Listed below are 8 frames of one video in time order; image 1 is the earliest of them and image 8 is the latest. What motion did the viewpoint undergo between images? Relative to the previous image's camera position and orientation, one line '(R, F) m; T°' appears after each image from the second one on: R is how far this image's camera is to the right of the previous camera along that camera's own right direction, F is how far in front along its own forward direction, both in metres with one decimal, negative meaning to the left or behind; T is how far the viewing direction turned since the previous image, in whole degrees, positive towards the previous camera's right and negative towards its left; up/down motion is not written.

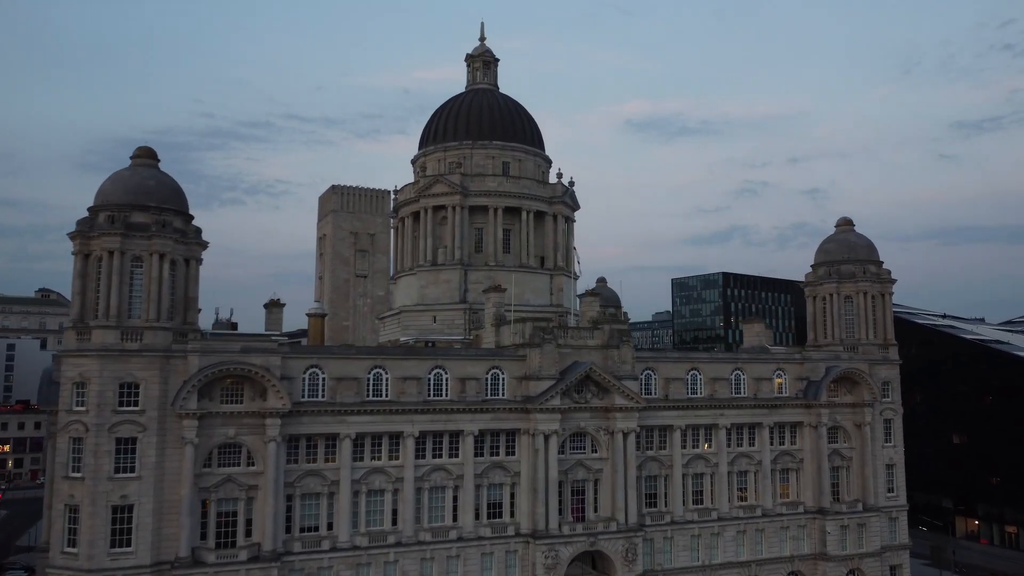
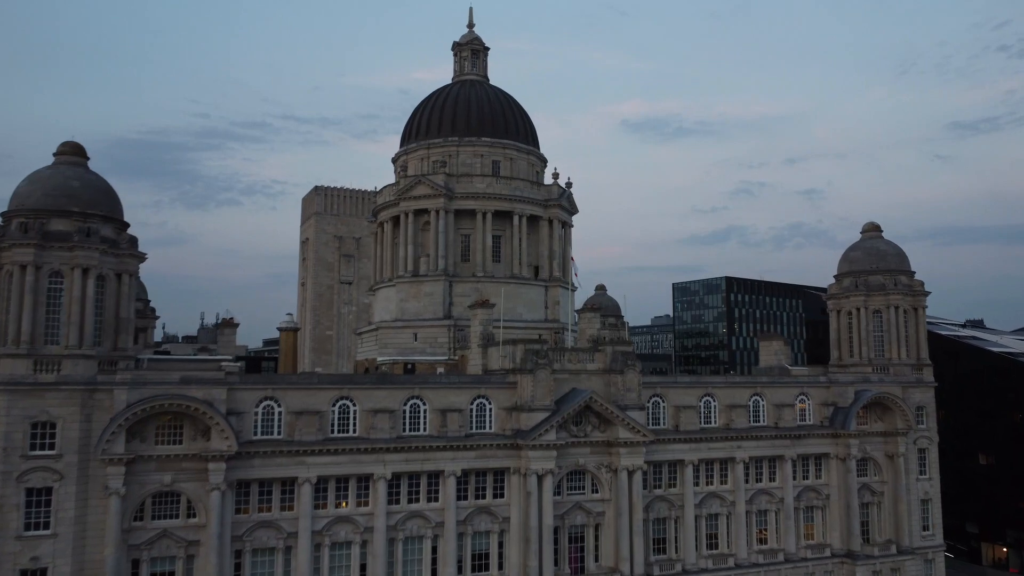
(+0.5, +7.4) m; 0°
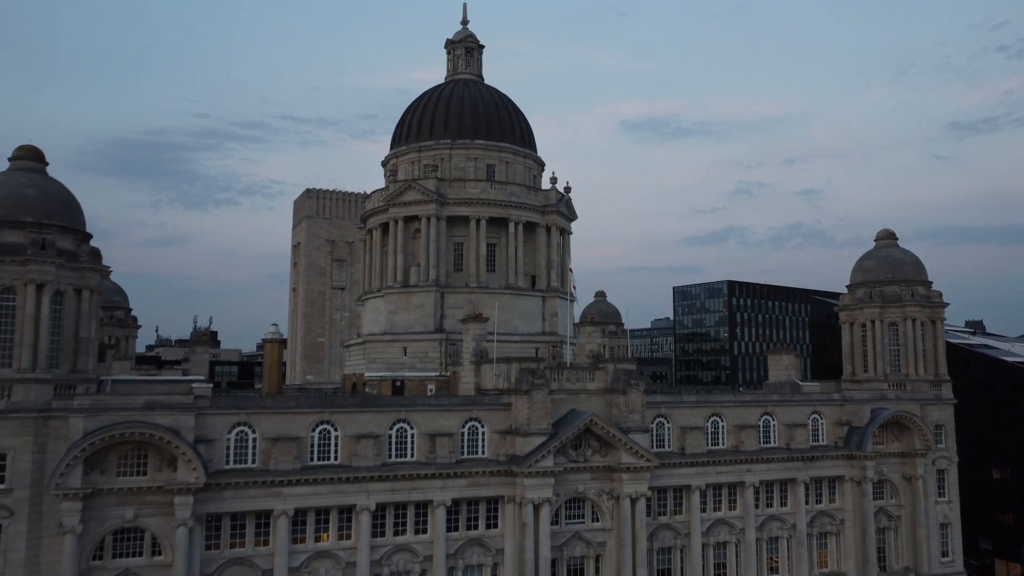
(+0.3, +3.4) m; 0°
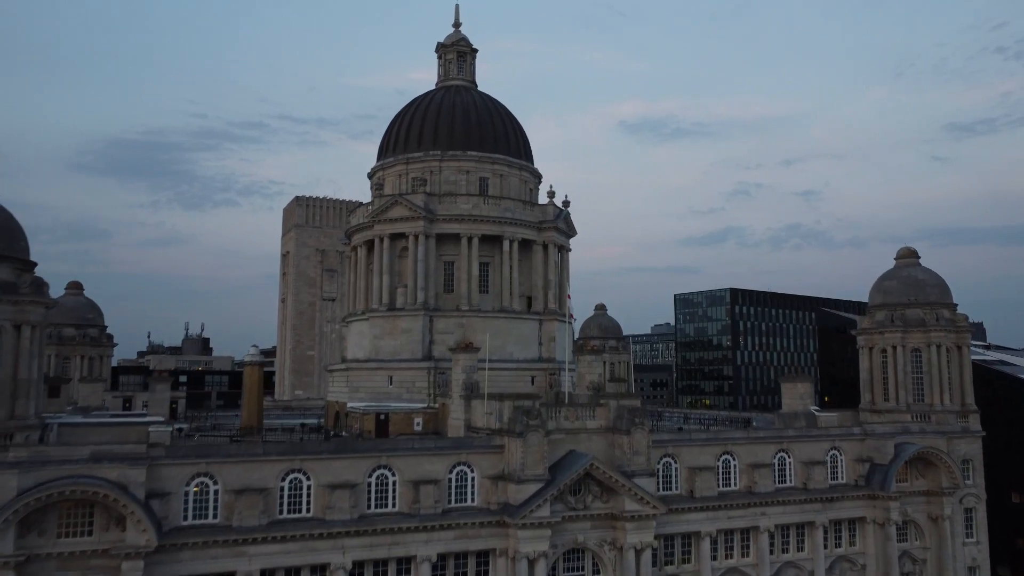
(+0.3, +4.3) m; 0°
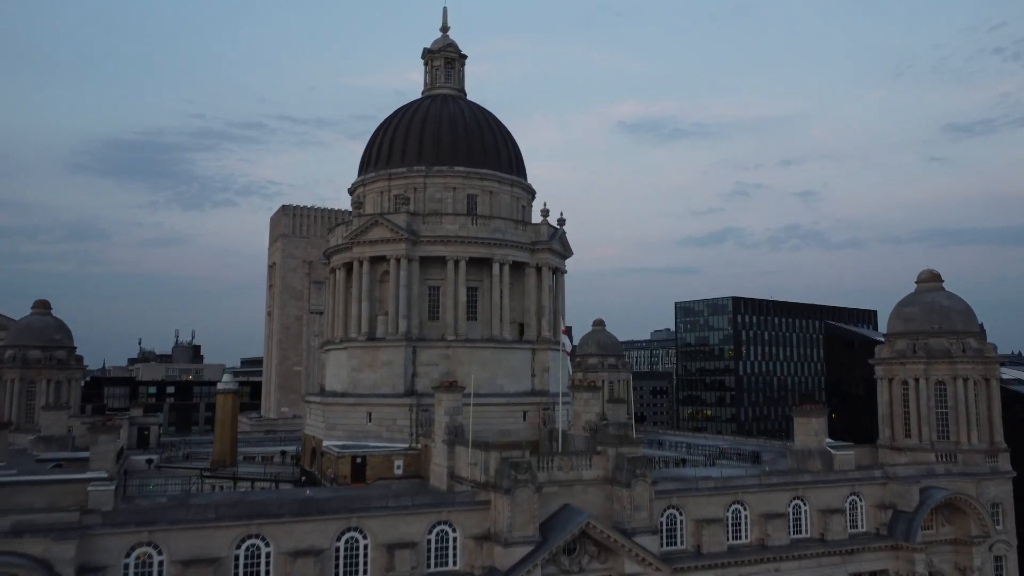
(+0.6, +4.4) m; 0°
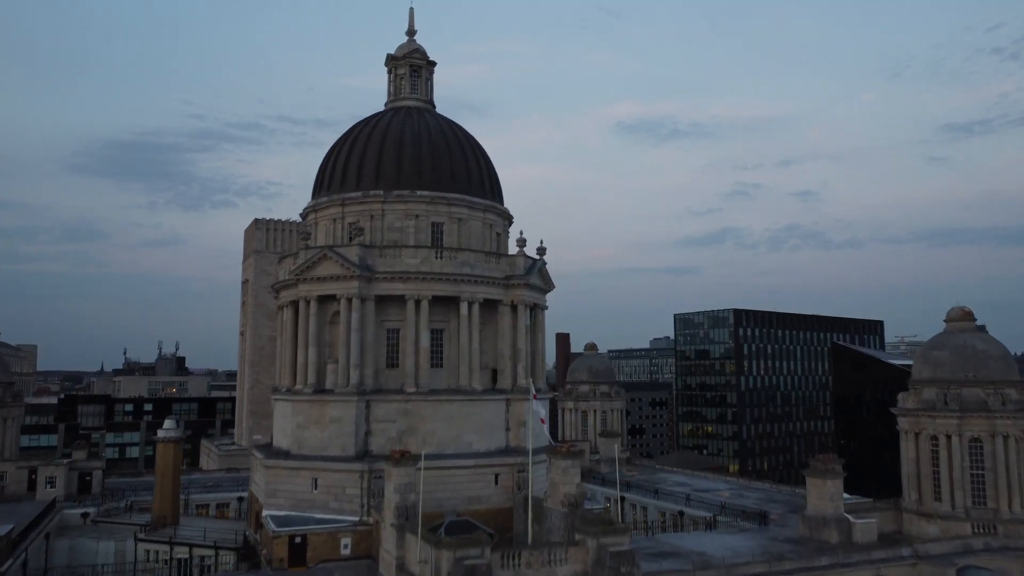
(+1.7, +6.9) m; 0°
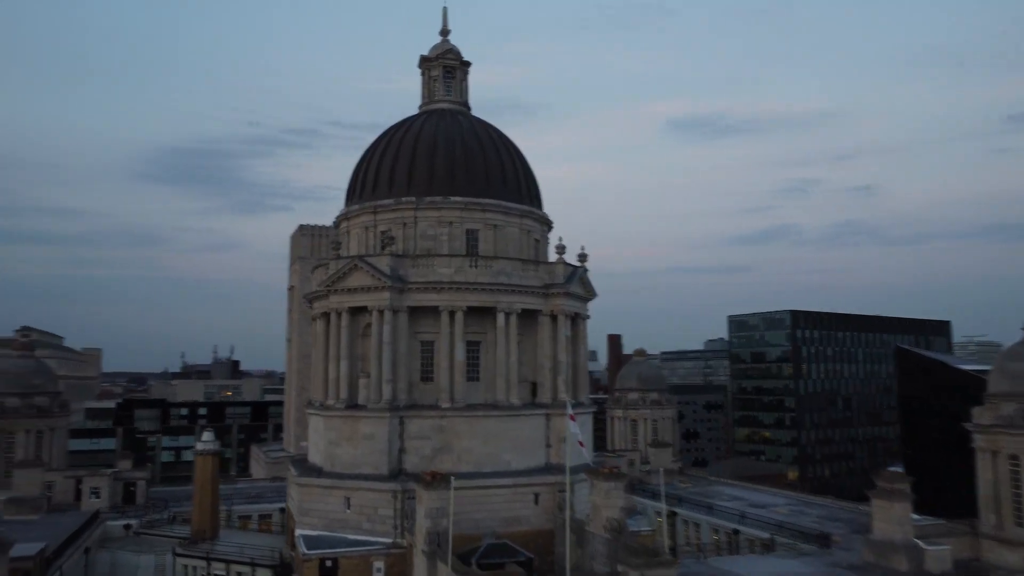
(+0.8, +2.2) m; -4°
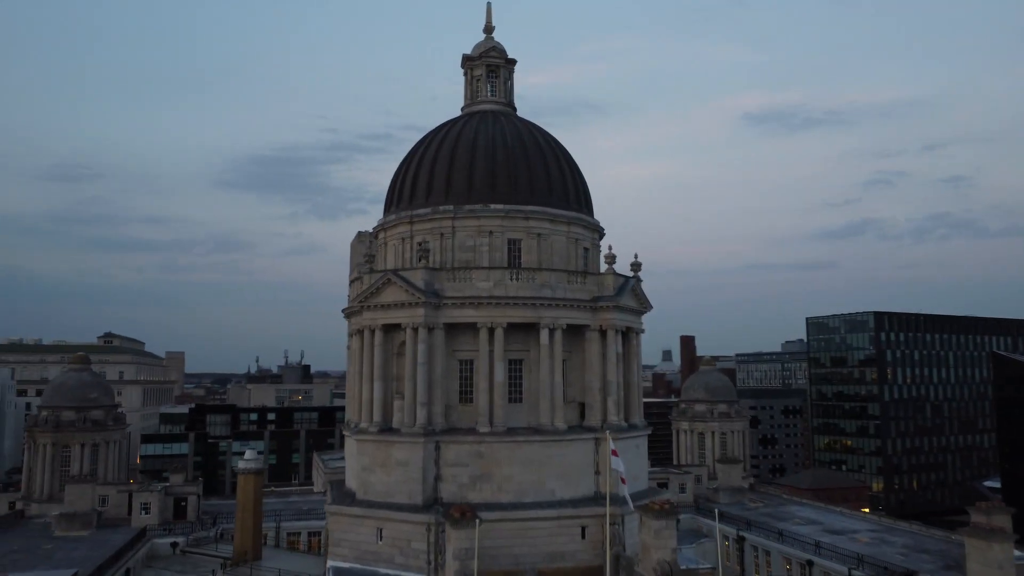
(+1.5, +3.4) m; -5°
